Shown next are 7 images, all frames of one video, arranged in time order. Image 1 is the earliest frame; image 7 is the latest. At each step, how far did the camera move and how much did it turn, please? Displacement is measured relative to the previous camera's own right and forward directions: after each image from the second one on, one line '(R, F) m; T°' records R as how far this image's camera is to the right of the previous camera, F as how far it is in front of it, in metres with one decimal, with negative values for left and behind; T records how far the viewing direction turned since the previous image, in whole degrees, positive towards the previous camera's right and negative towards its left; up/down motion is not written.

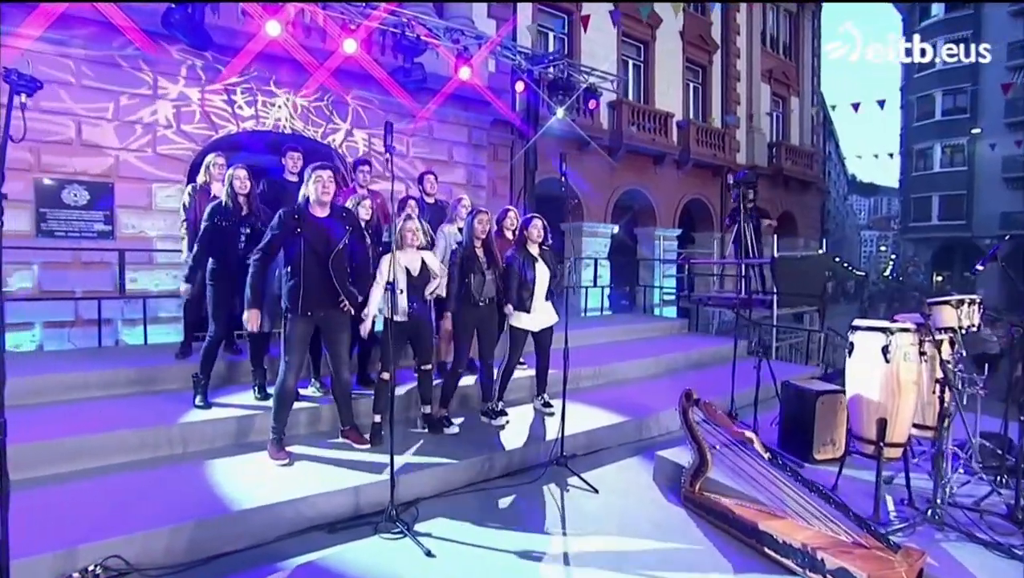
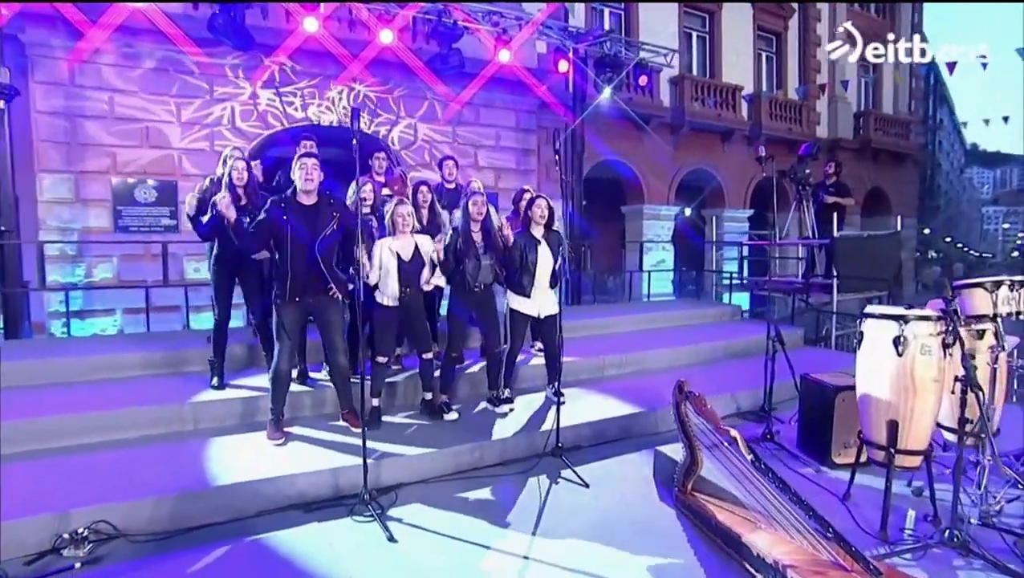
(+0.6, +0.2) m; -8°
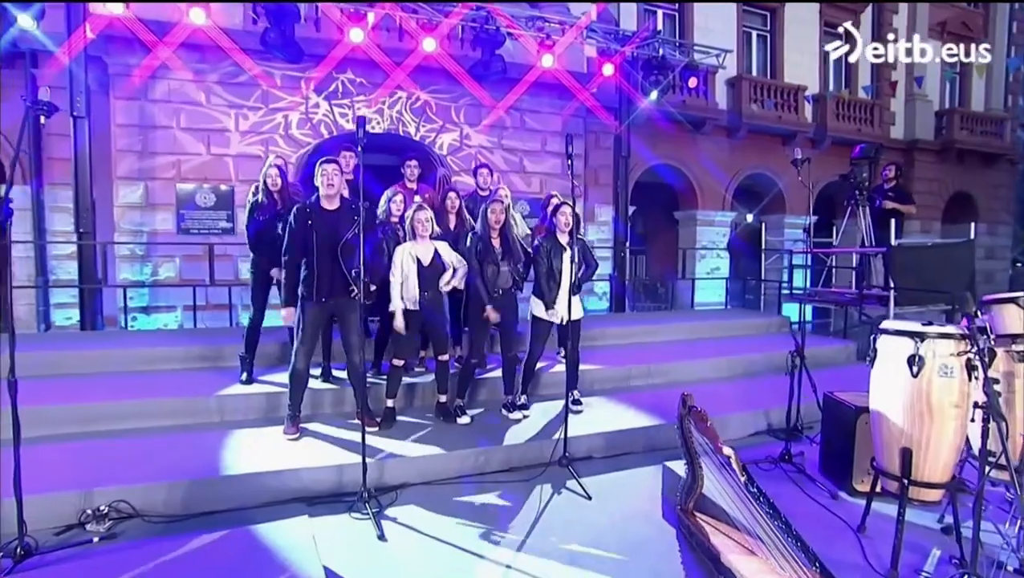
(+0.4, 0.0) m; -6°
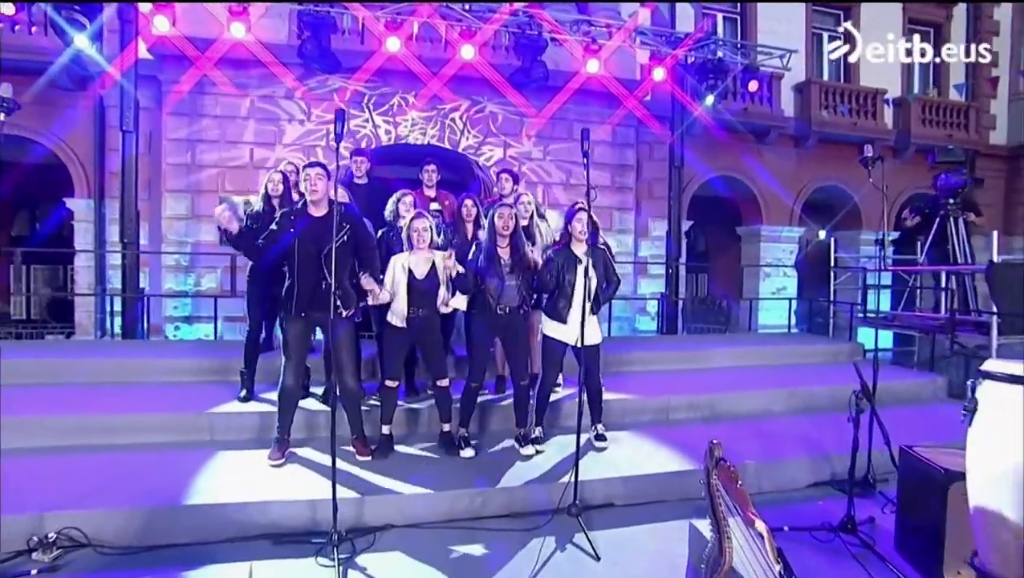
(+0.4, +0.5) m; -7°
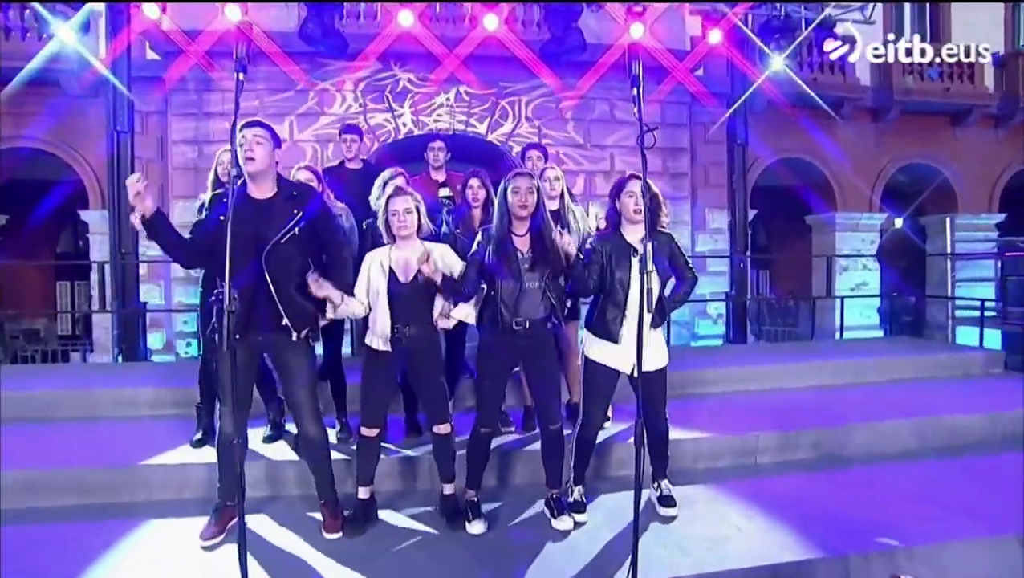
(+0.1, +1.2) m; -5°
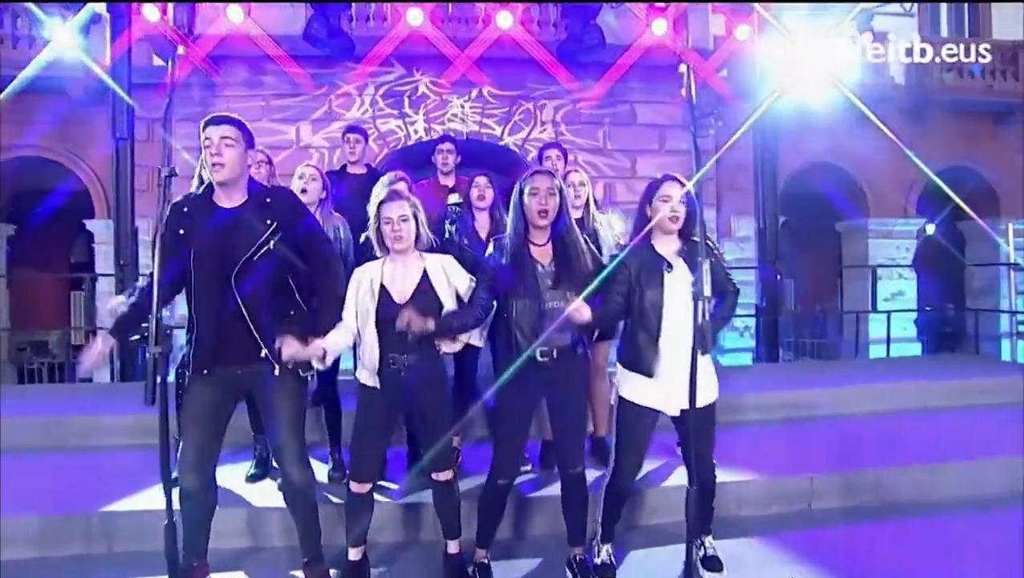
(0.0, +0.4) m; -2°
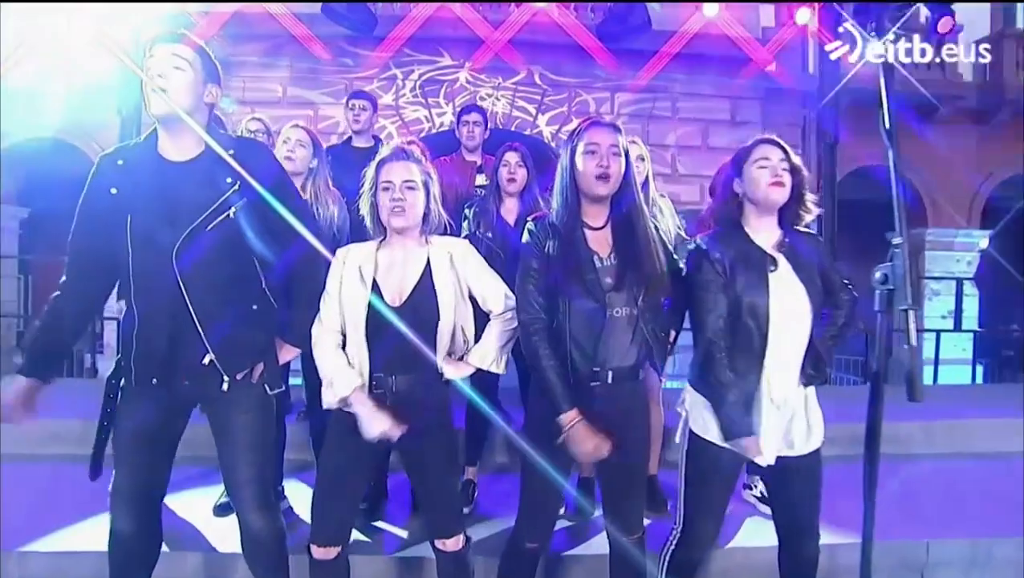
(-0.1, +0.7) m; -2°
